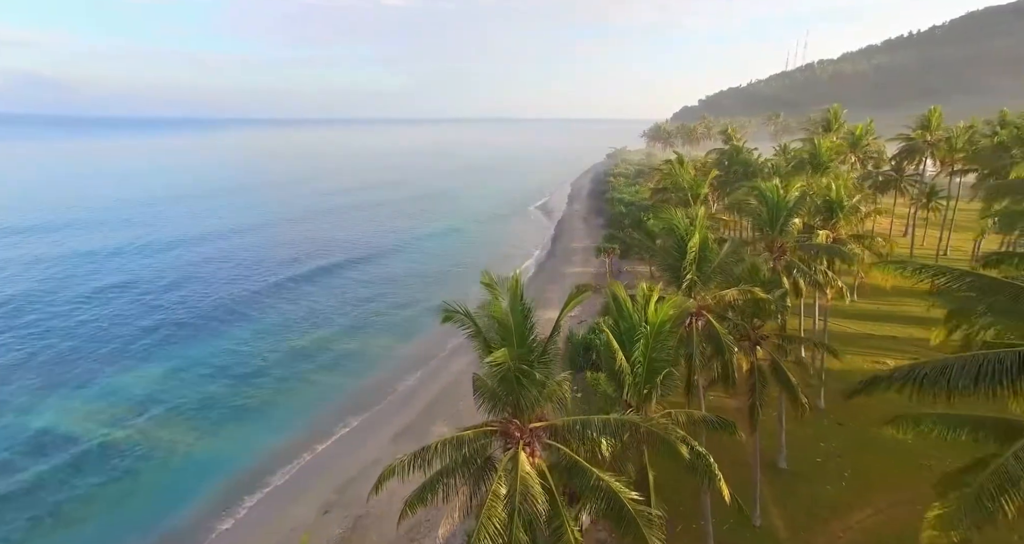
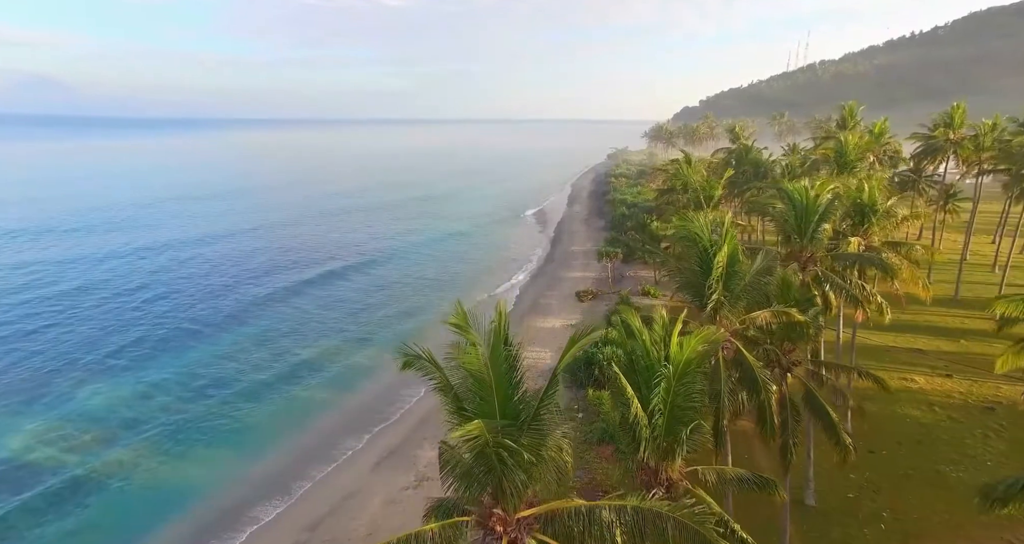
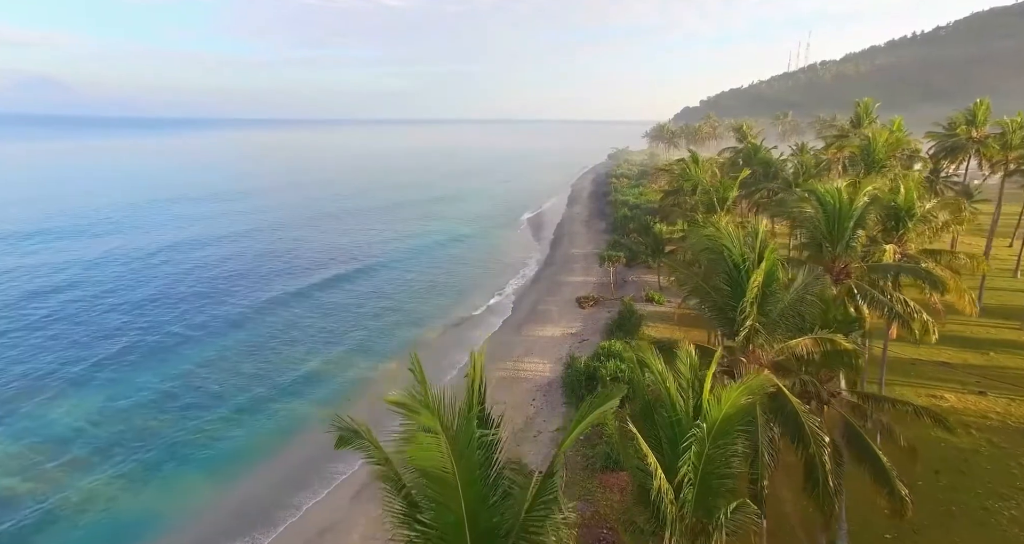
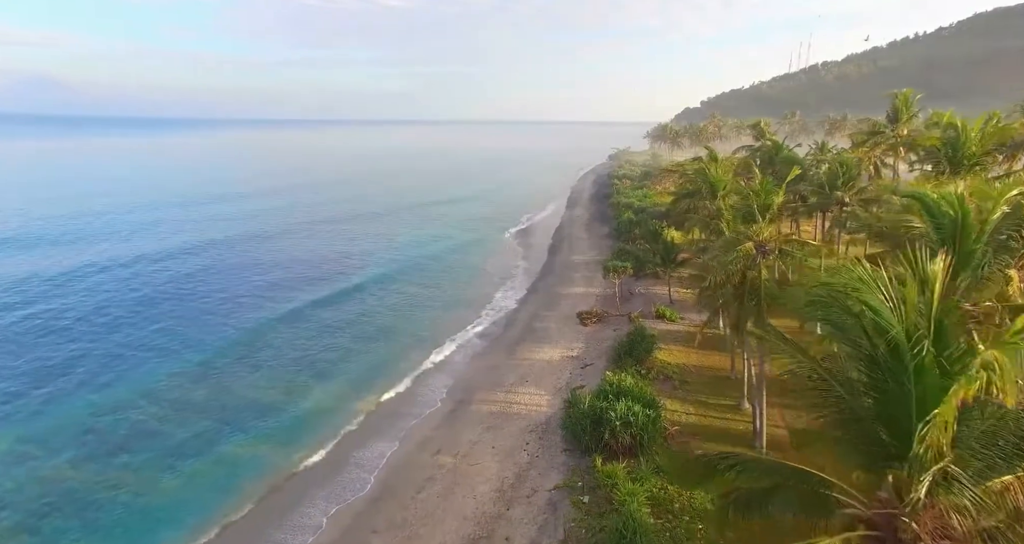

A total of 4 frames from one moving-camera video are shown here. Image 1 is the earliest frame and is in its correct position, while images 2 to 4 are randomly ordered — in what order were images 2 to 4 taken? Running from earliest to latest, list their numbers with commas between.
2, 3, 4
